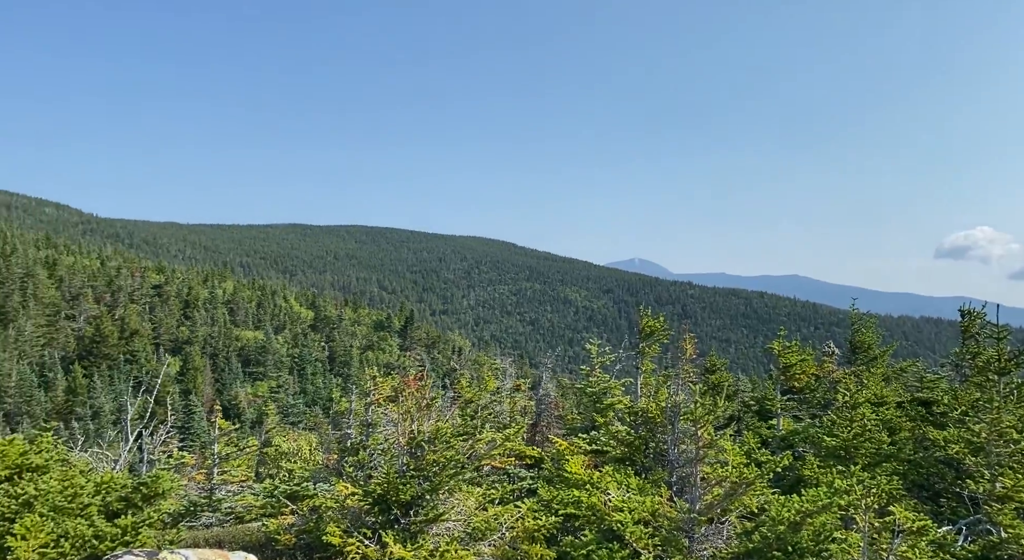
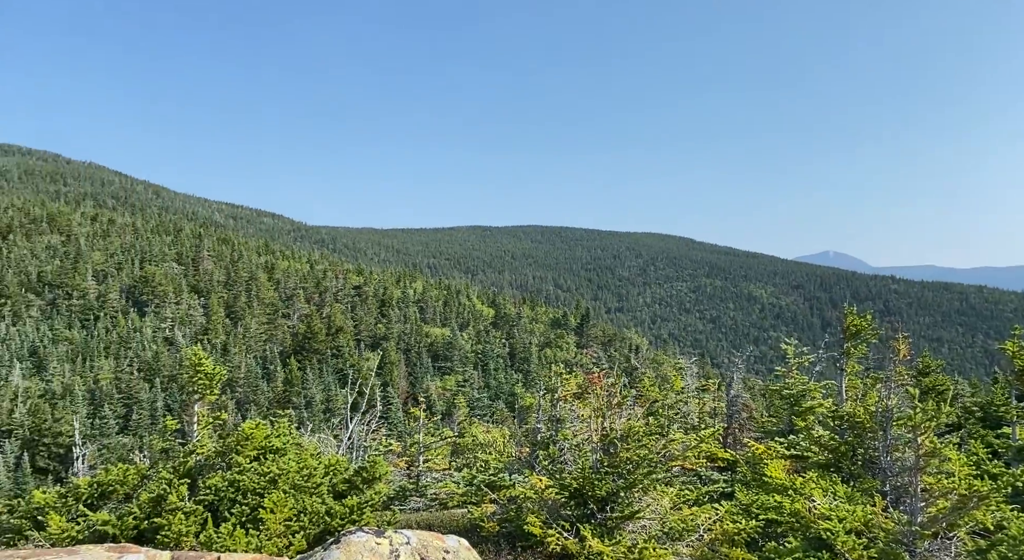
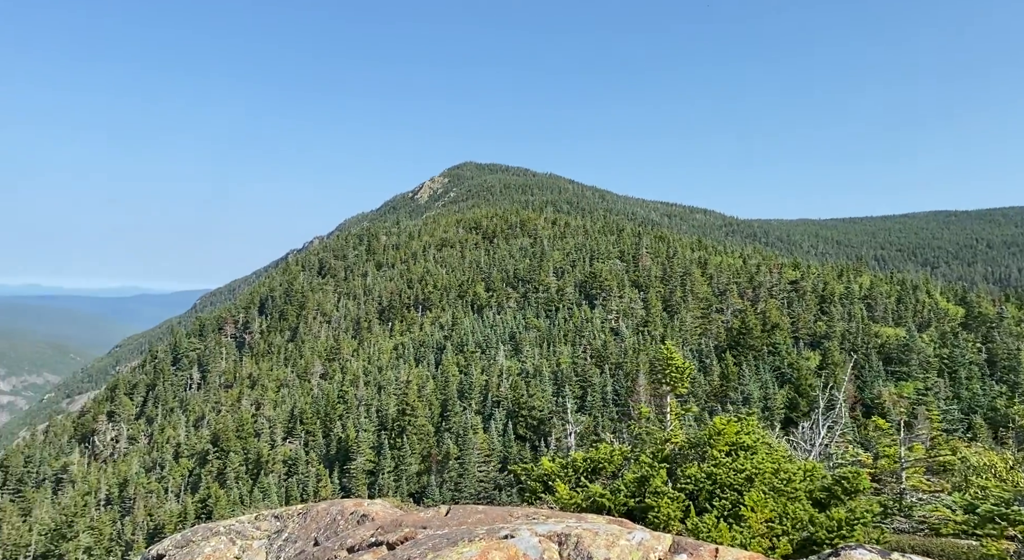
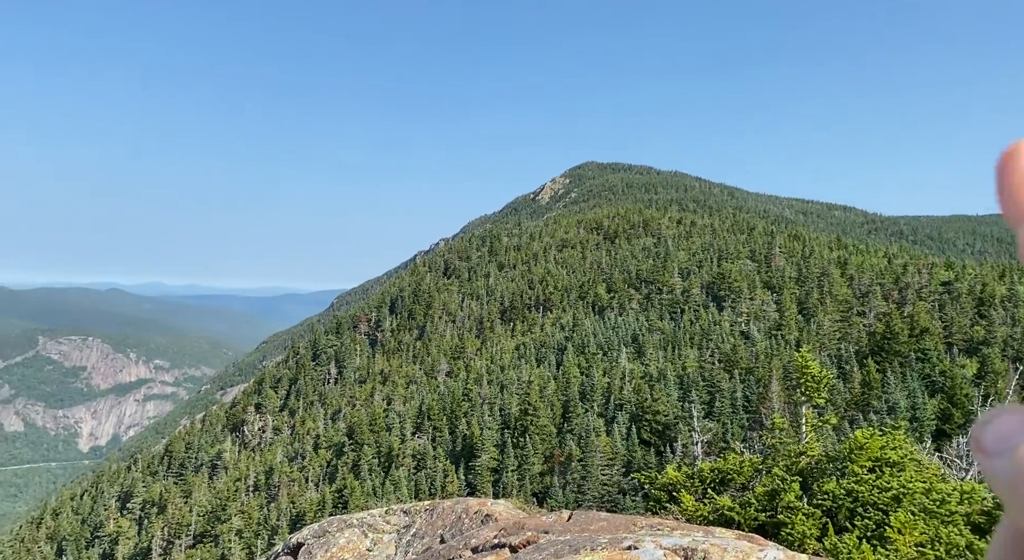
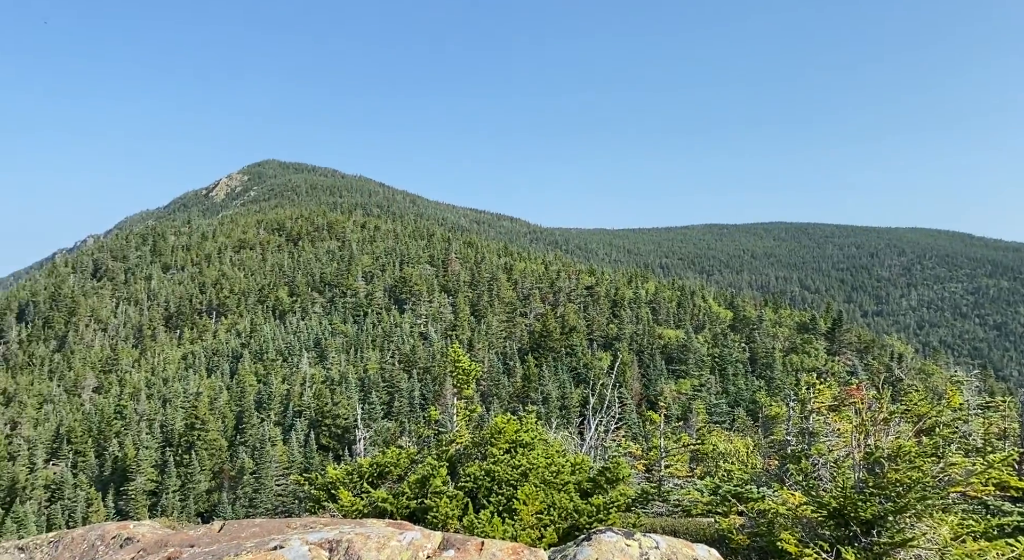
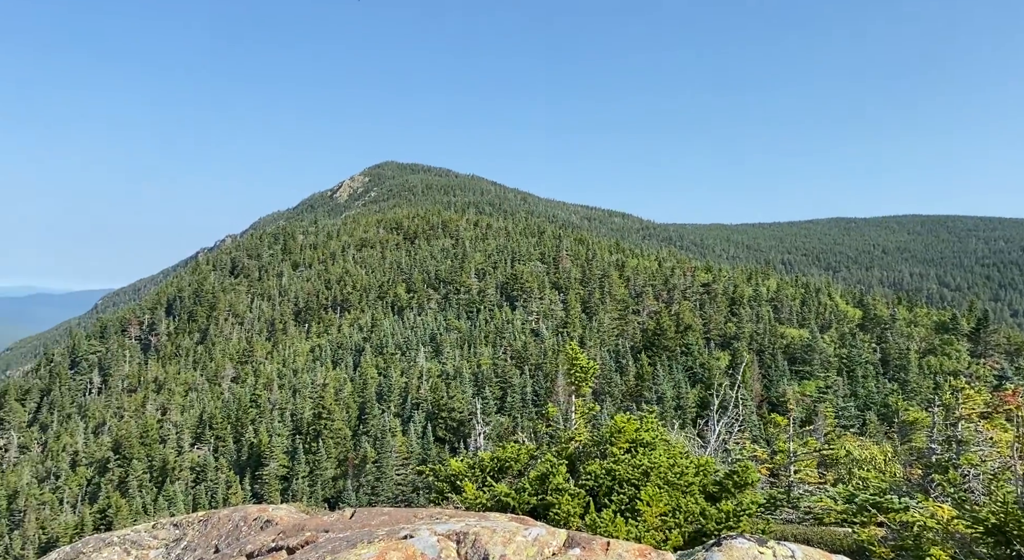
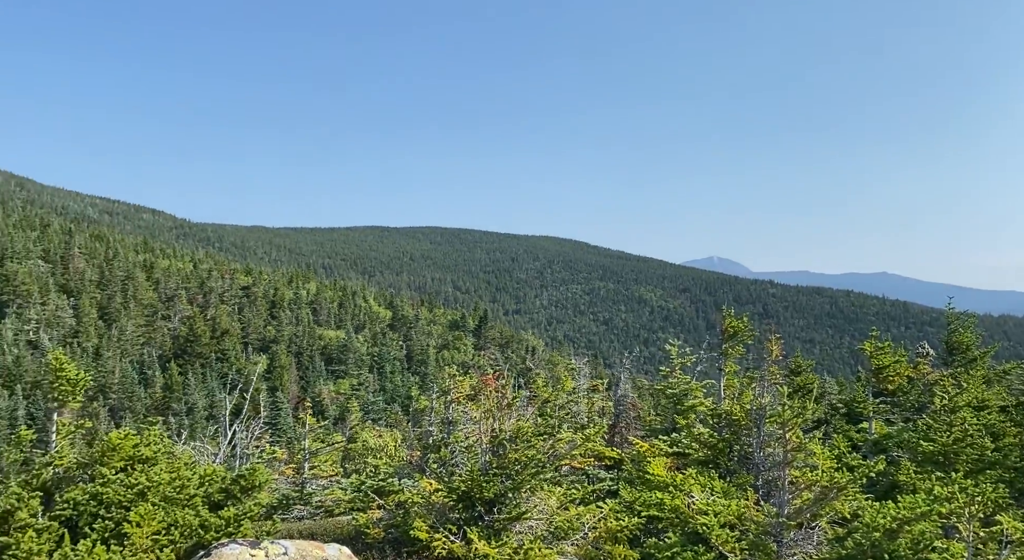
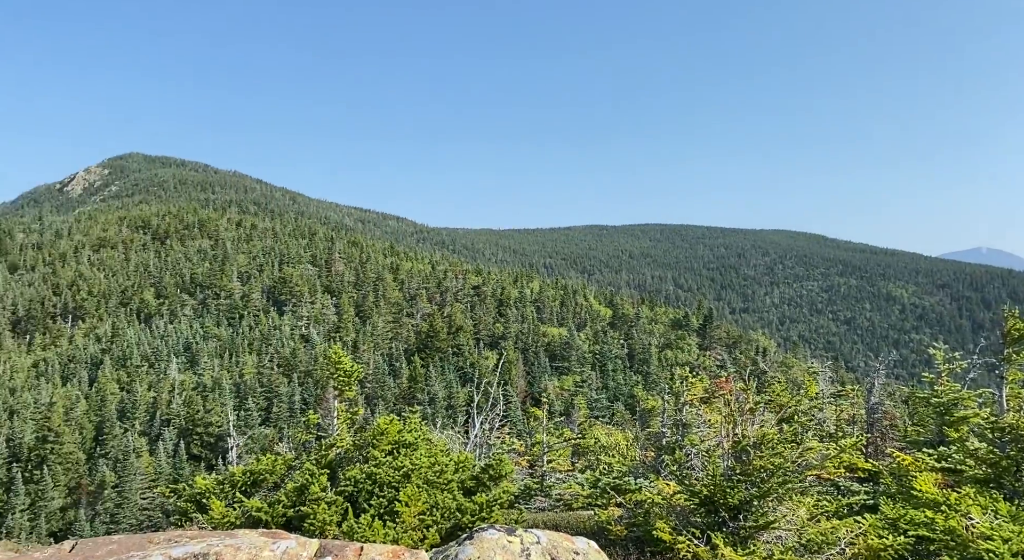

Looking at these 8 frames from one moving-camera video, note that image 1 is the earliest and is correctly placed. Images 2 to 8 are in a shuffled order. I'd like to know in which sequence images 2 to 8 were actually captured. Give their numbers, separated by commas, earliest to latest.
7, 2, 8, 5, 6, 3, 4
